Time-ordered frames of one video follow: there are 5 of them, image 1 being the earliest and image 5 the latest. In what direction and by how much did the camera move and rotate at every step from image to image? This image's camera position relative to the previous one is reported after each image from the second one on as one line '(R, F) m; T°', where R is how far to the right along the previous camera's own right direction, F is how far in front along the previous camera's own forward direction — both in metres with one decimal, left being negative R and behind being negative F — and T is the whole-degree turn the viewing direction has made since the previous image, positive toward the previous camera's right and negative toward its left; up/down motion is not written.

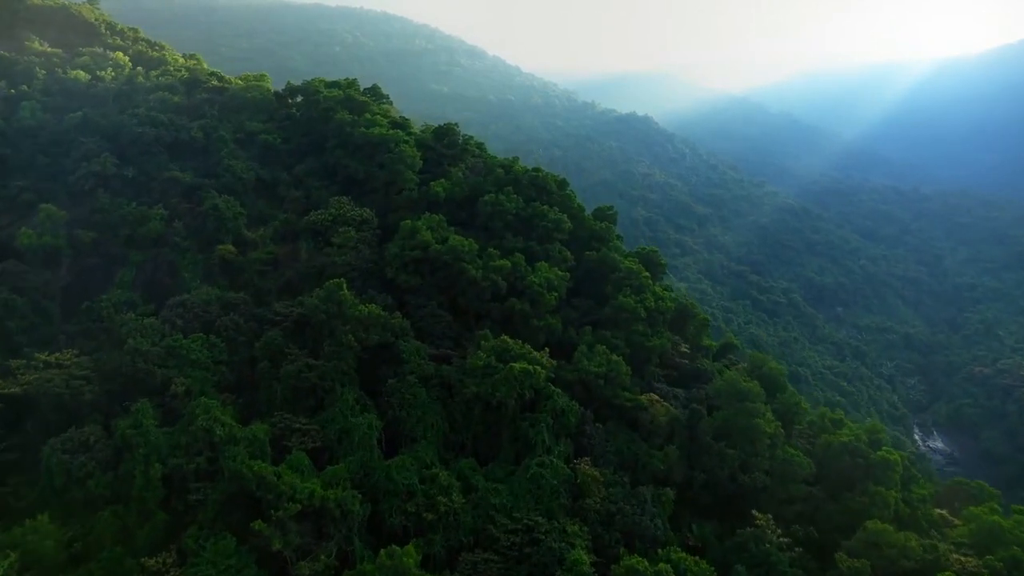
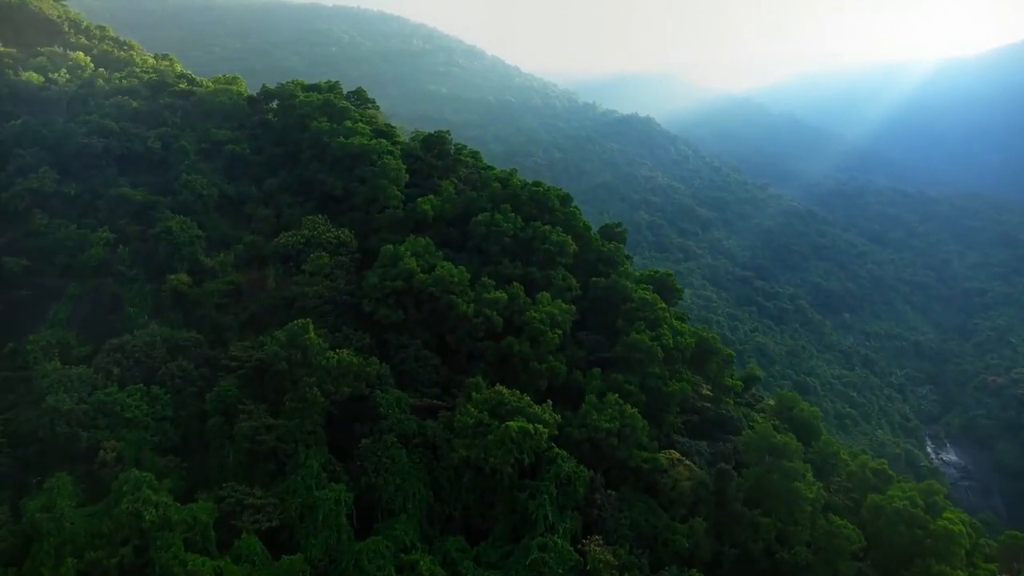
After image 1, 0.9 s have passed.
(+0.1, +2.6) m; 0°
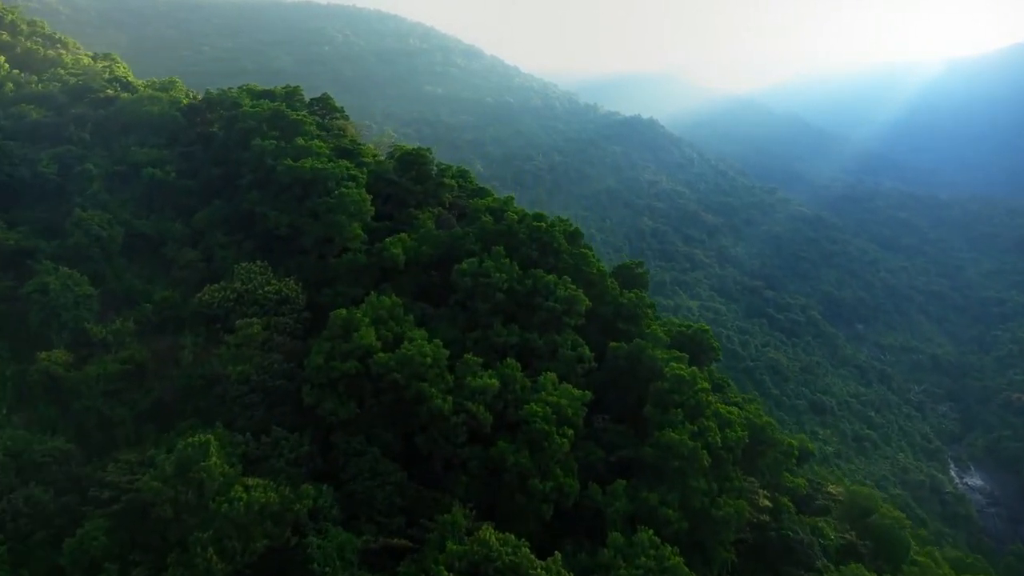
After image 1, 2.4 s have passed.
(+0.1, +4.5) m; 0°
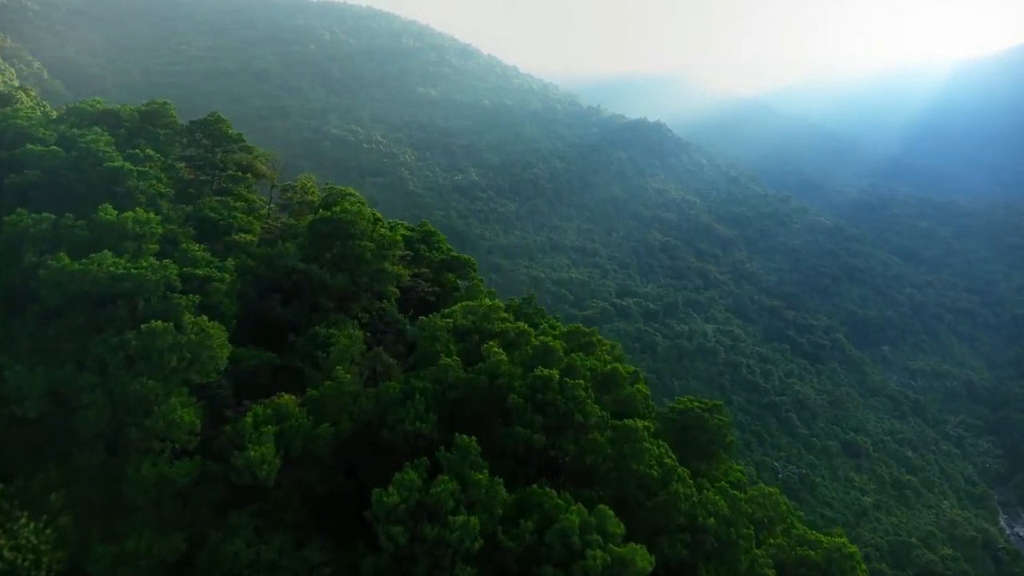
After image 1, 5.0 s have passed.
(+0.2, +7.9) m; 0°
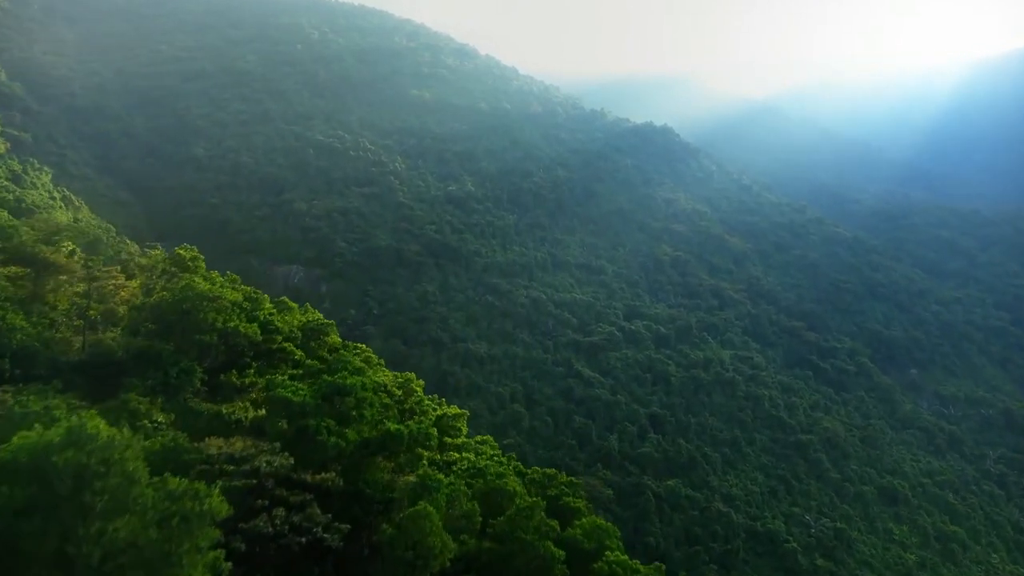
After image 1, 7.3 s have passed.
(+0.2, +7.0) m; 0°
